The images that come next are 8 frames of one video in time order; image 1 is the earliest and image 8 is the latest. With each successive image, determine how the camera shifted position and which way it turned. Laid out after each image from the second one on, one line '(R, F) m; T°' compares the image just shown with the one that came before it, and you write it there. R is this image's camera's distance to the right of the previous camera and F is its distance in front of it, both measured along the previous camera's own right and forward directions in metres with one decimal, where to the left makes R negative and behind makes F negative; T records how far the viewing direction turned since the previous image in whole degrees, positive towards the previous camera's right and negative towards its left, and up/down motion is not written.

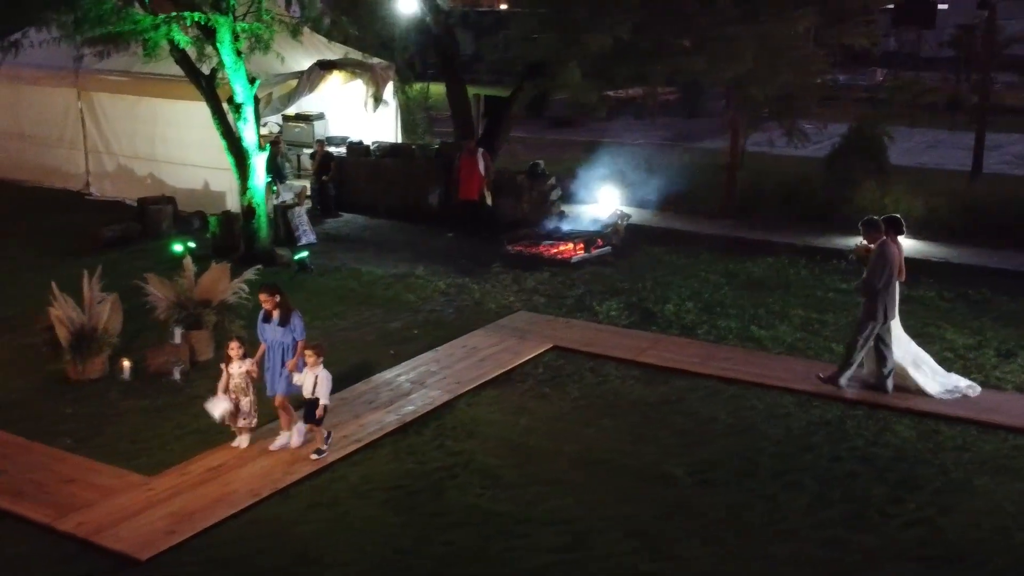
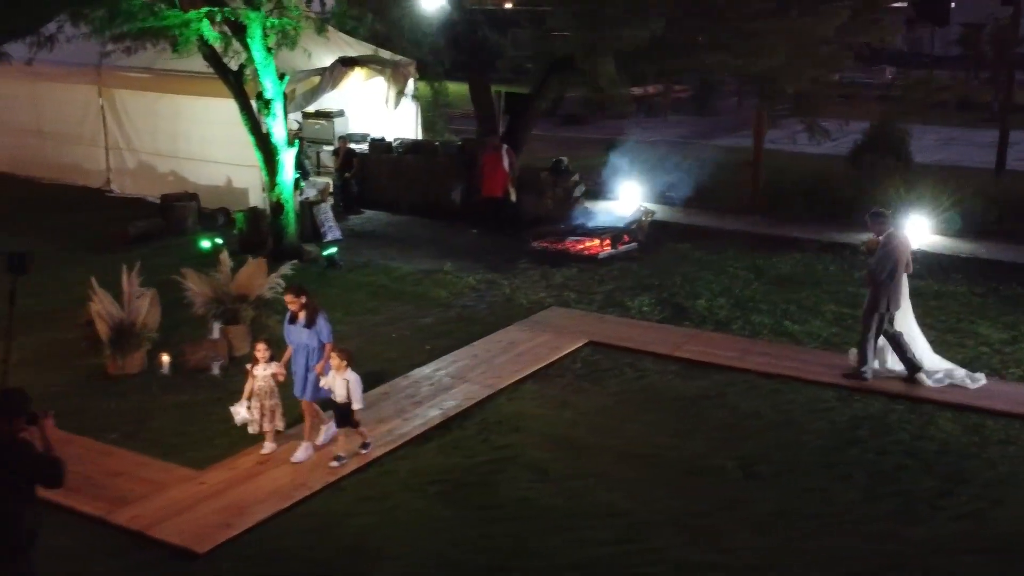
(-0.4, 0.0) m; 0°
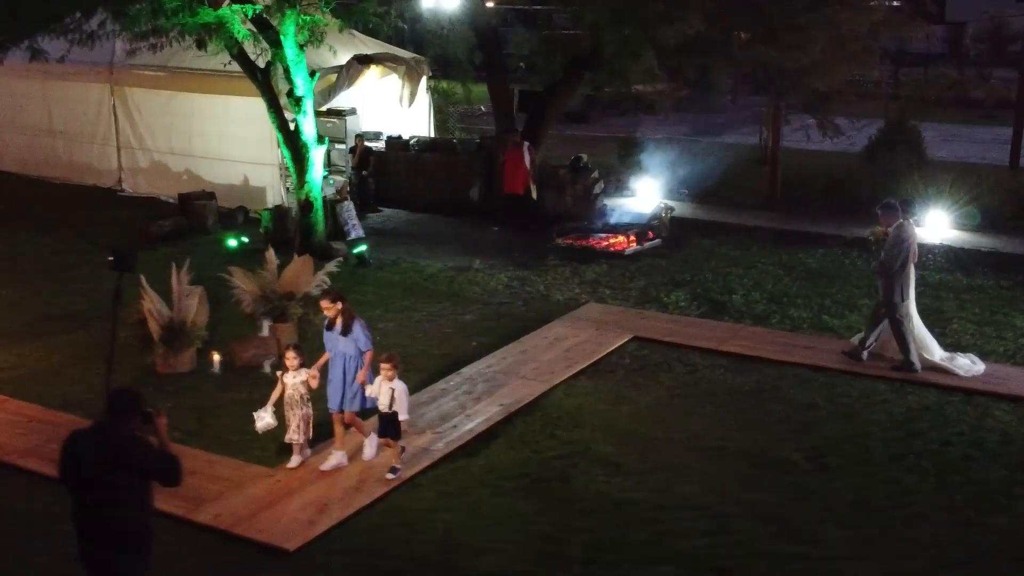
(-0.7, 0.0) m; +1°
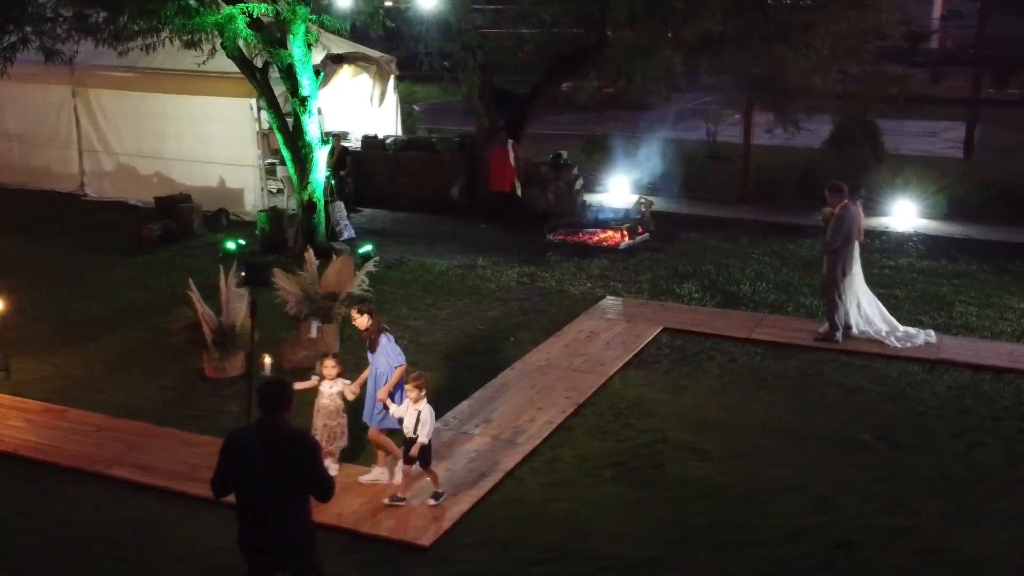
(-1.5, -0.1) m; +6°
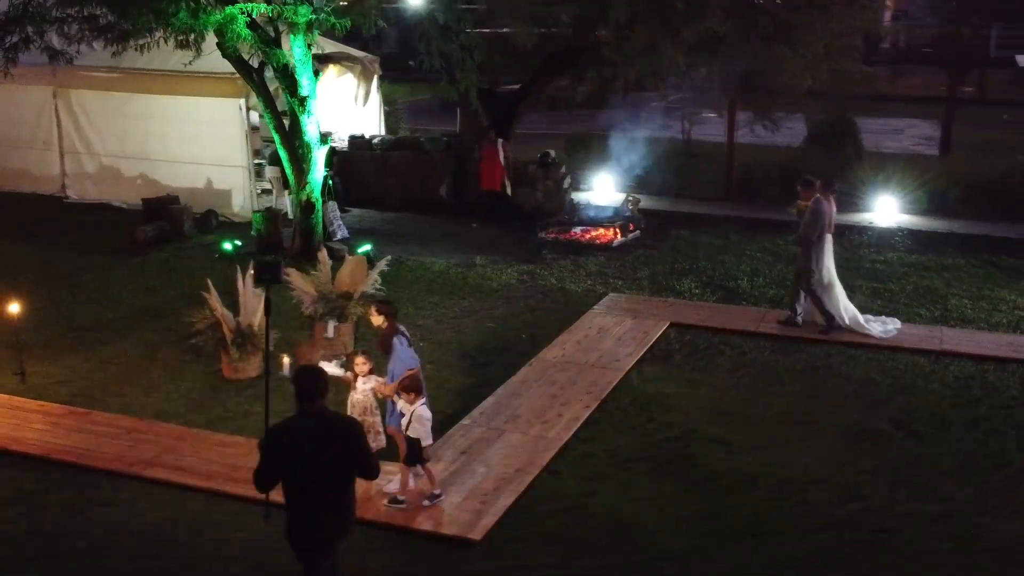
(-0.6, -0.1) m; +3°
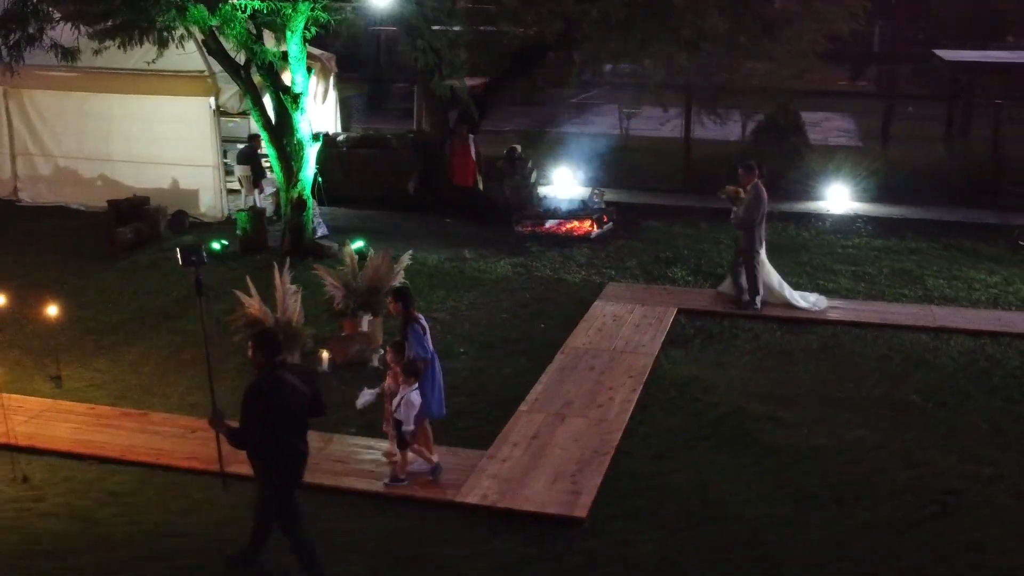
(-1.4, -0.2) m; +6°
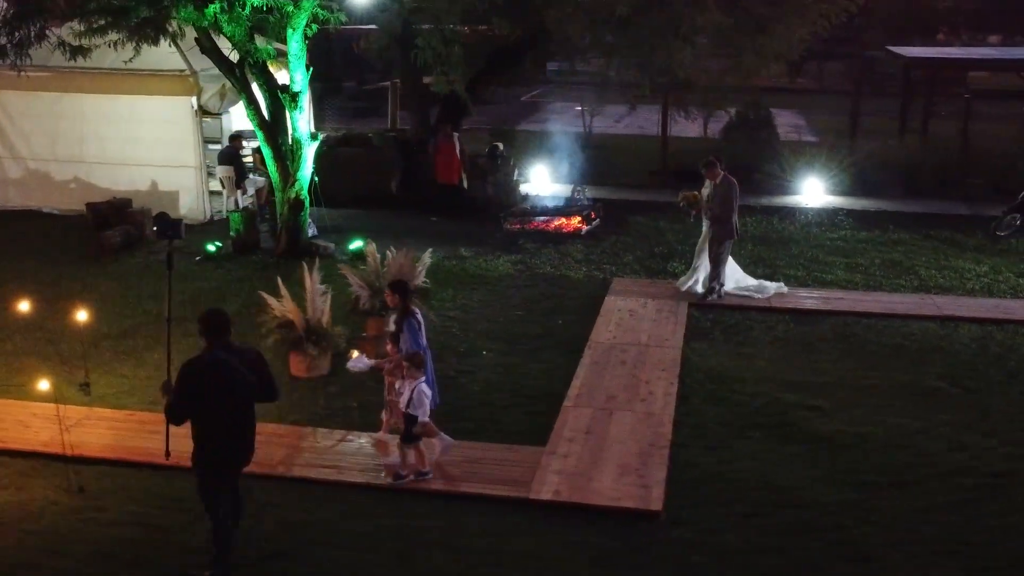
(-1.0, 0.0) m; +4°
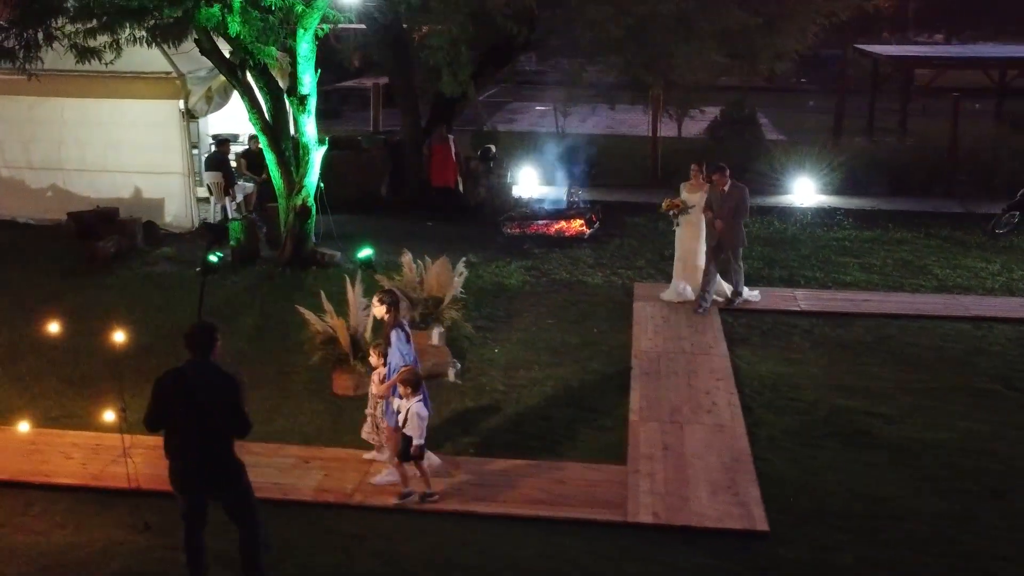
(-1.1, +0.4) m; +4°
